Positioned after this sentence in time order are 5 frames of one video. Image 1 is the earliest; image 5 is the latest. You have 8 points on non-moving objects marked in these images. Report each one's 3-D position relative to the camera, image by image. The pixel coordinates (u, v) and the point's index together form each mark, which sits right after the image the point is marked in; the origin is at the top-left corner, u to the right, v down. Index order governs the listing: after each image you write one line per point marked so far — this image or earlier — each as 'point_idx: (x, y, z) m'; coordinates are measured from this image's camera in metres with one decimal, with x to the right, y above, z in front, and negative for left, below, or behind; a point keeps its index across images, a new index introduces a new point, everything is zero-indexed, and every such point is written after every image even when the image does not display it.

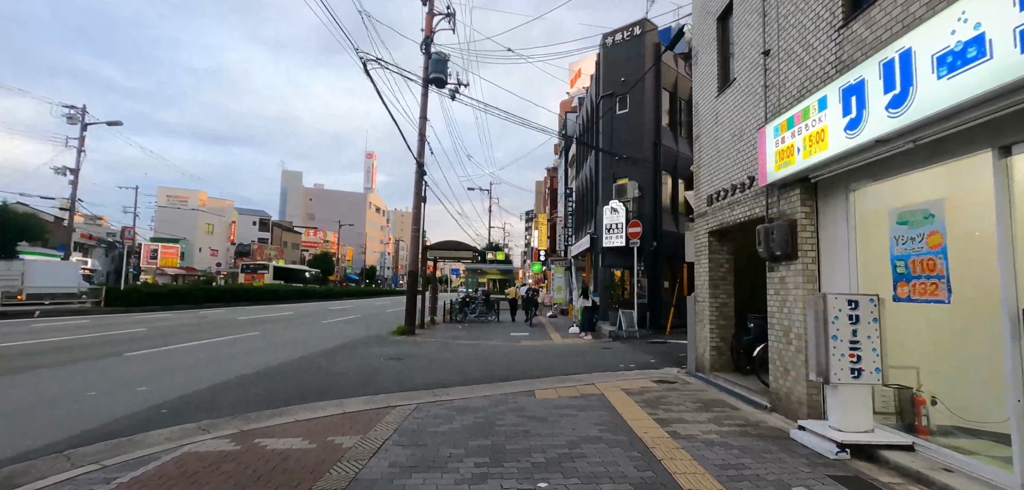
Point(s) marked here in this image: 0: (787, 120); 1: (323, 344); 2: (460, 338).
0: (+3.2, +1.4, +5.4) m
1: (-6.3, -3.3, +15.4) m
2: (-1.7, -3.0, +15.1) m
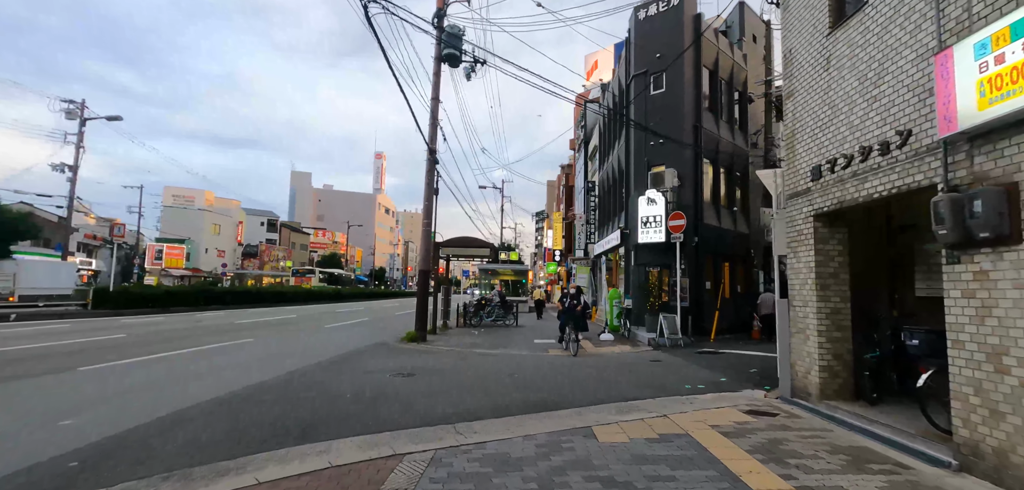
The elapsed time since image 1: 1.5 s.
0: (+3.7, +1.6, +3.5) m
1: (-5.6, -3.2, +13.7) m
2: (-1.0, -2.9, +13.3) m
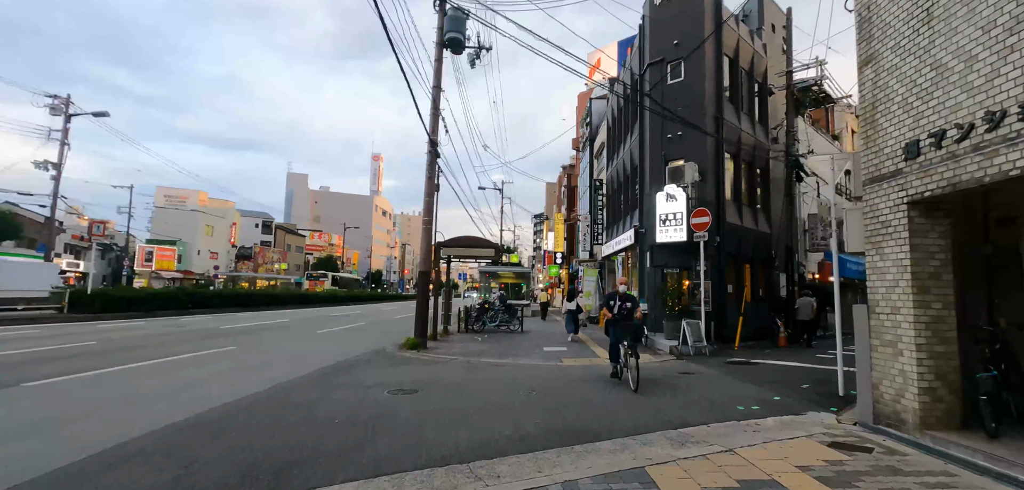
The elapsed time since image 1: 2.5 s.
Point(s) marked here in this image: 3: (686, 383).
0: (+4.0, +1.7, +2.4) m
1: (-5.4, -3.1, +12.5) m
2: (-0.7, -2.9, +12.2) m
3: (+3.0, -2.4, +8.1) m
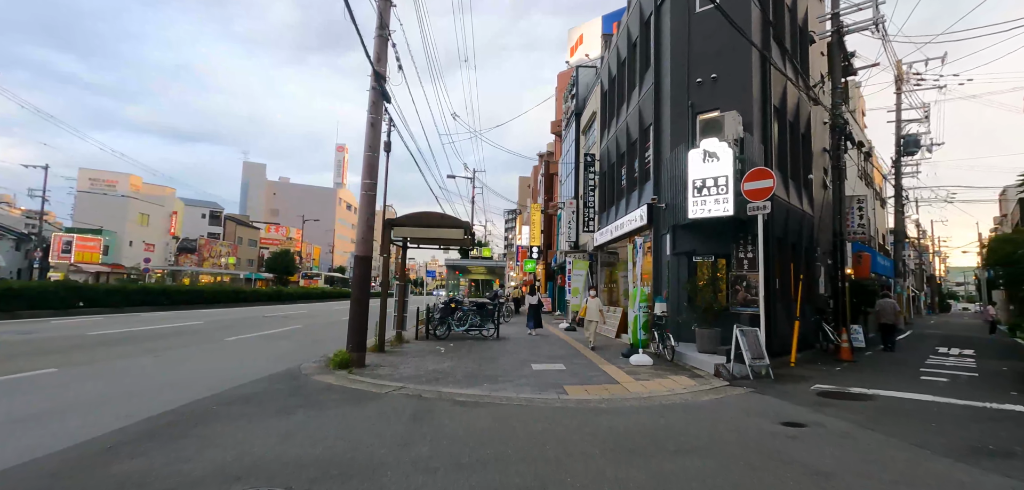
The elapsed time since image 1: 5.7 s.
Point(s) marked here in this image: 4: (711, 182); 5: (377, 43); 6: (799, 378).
0: (+4.2, +2.1, -1.3) m
1: (-5.8, -2.6, +8.2) m
2: (-1.2, -2.3, +8.1) m
3: (+2.8, -1.9, +4.3) m
4: (+4.2, +1.3, +9.7) m
5: (-3.0, +4.5, +10.3) m
6: (+5.2, -2.4, +8.4) m
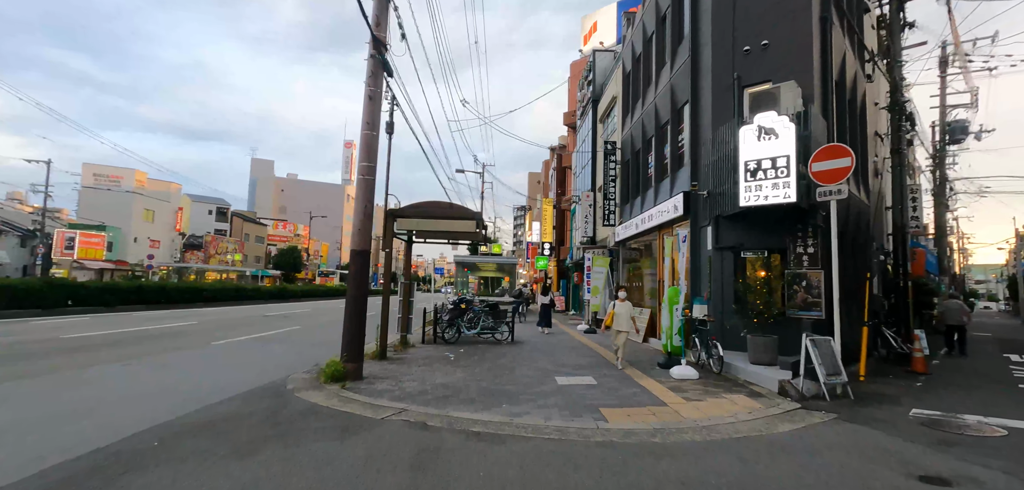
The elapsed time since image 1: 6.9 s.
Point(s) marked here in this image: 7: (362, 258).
0: (+4.4, +2.2, -2.8) m
1: (-5.5, -2.4, +6.9) m
2: (-0.8, -2.2, +6.8) m
3: (+3.1, -1.8, +2.9) m
4: (+4.5, +1.4, +8.3) m
5: (-2.6, +4.6, +8.9) m
6: (+5.5, -2.3, +6.9) m
7: (-2.8, -0.2, +8.6) m
